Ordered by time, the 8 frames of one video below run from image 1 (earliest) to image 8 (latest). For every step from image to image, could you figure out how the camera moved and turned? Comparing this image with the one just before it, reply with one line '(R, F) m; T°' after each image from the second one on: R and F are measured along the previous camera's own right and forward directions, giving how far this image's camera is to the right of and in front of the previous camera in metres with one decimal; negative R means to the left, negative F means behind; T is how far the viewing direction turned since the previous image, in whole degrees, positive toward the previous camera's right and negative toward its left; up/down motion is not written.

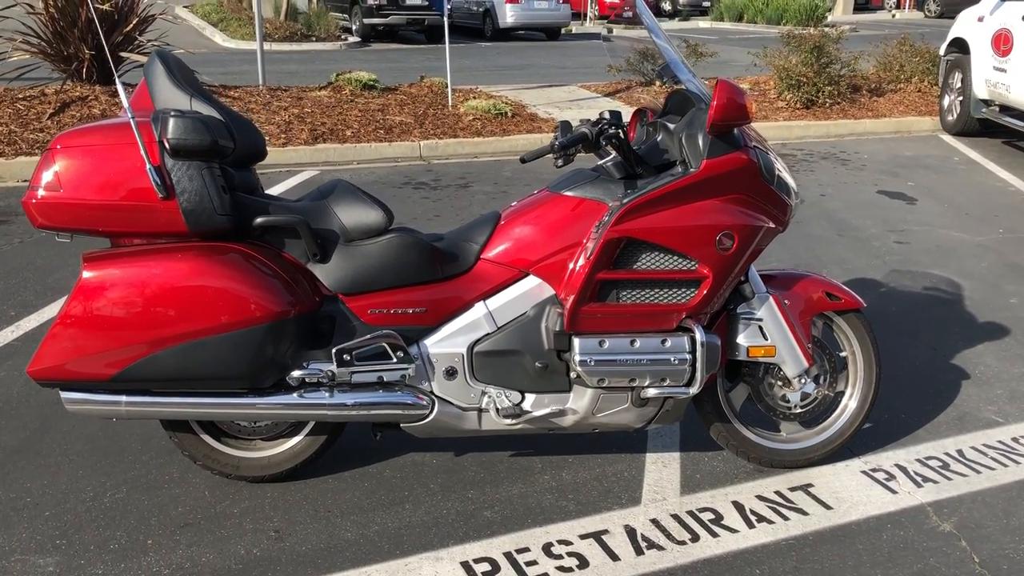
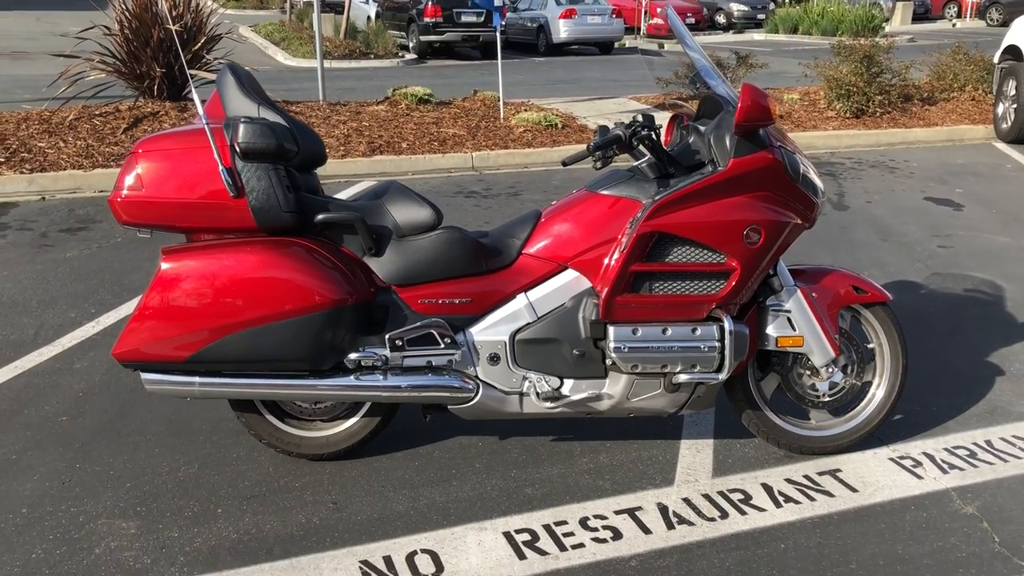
(+0.1, -0.2) m; -3°
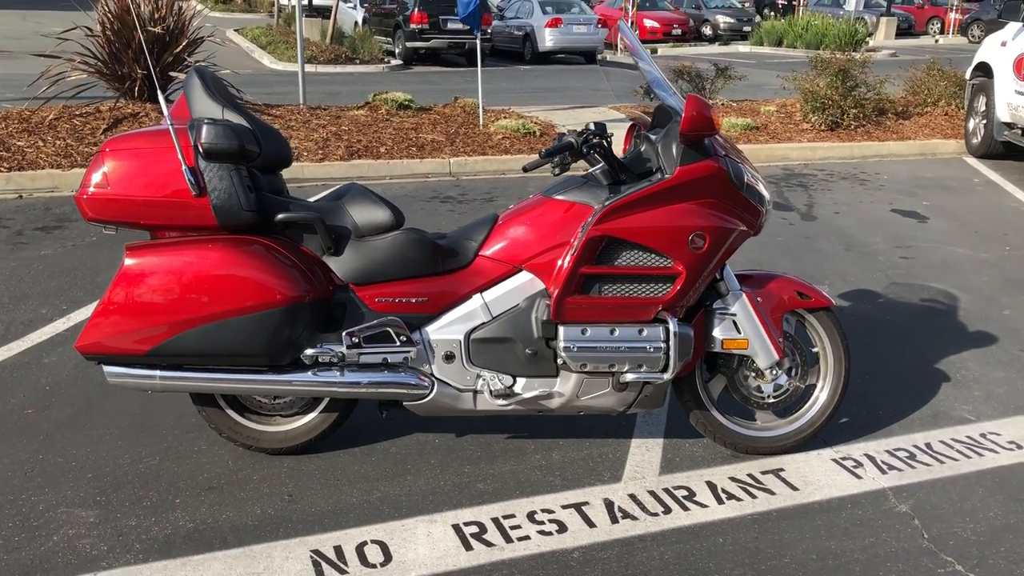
(+0.1, -0.1) m; +1°
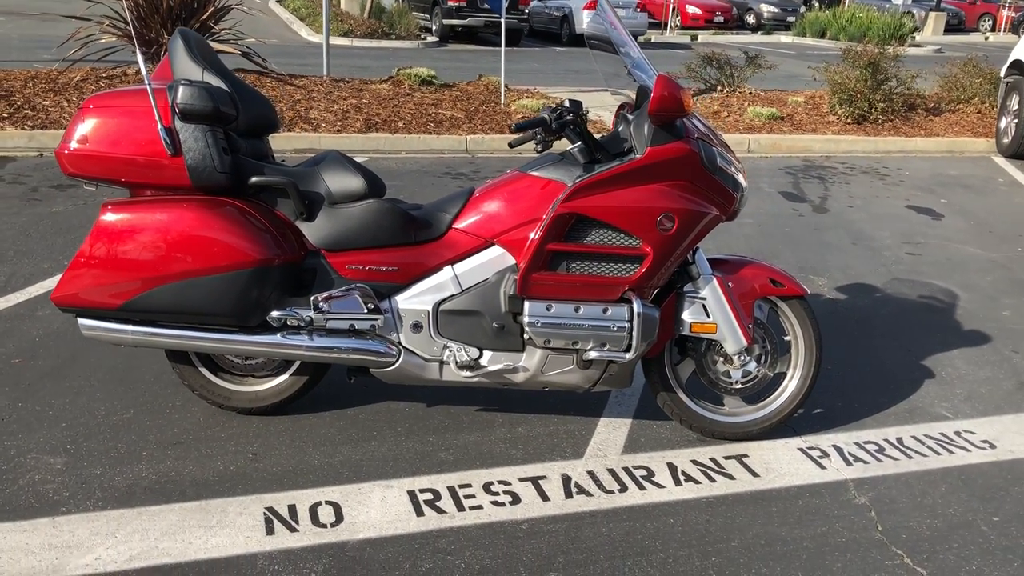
(+0.3, 0.0) m; -2°
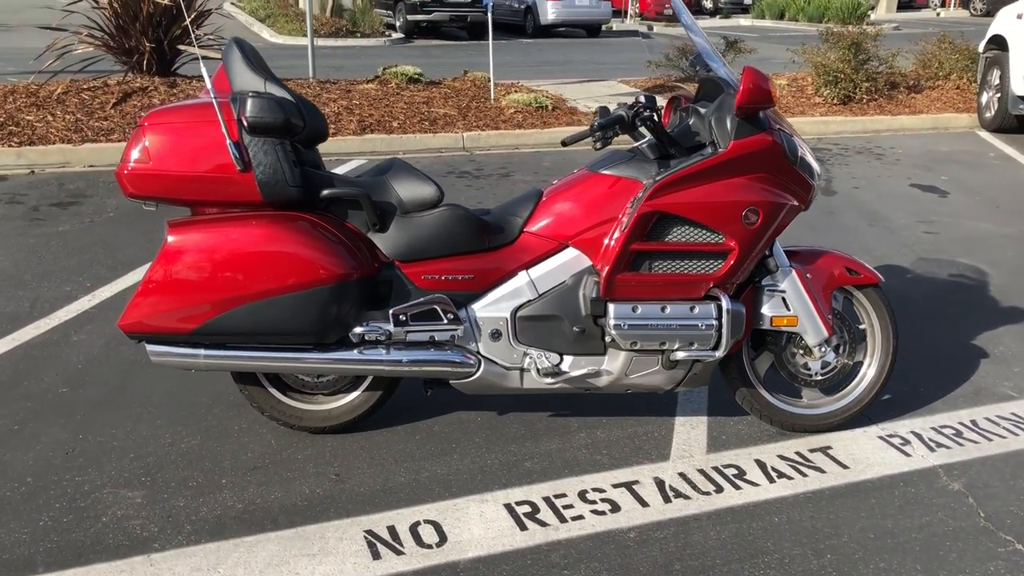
(-0.5, +0.1) m; +2°
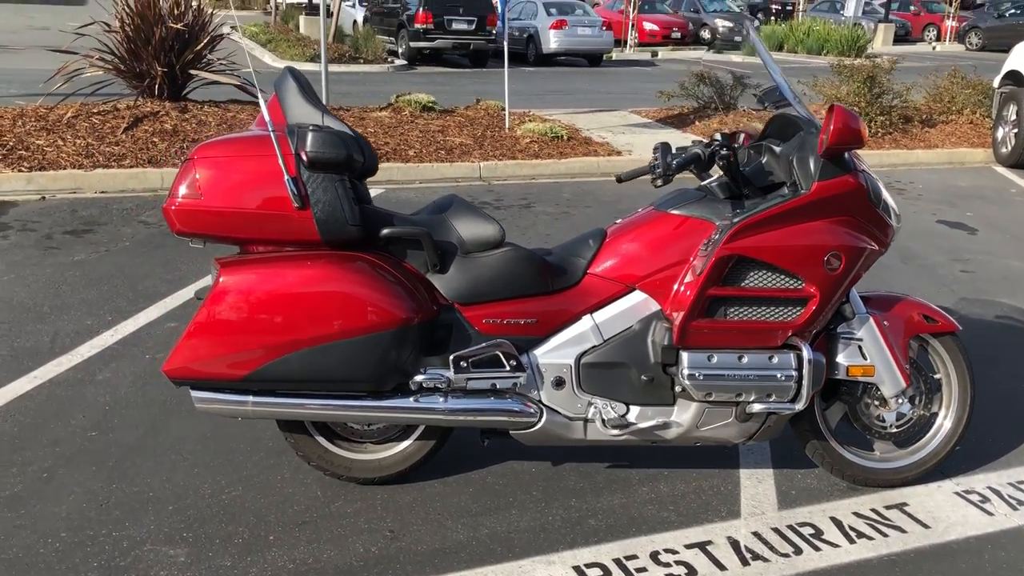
(-0.3, +0.2) m; +1°
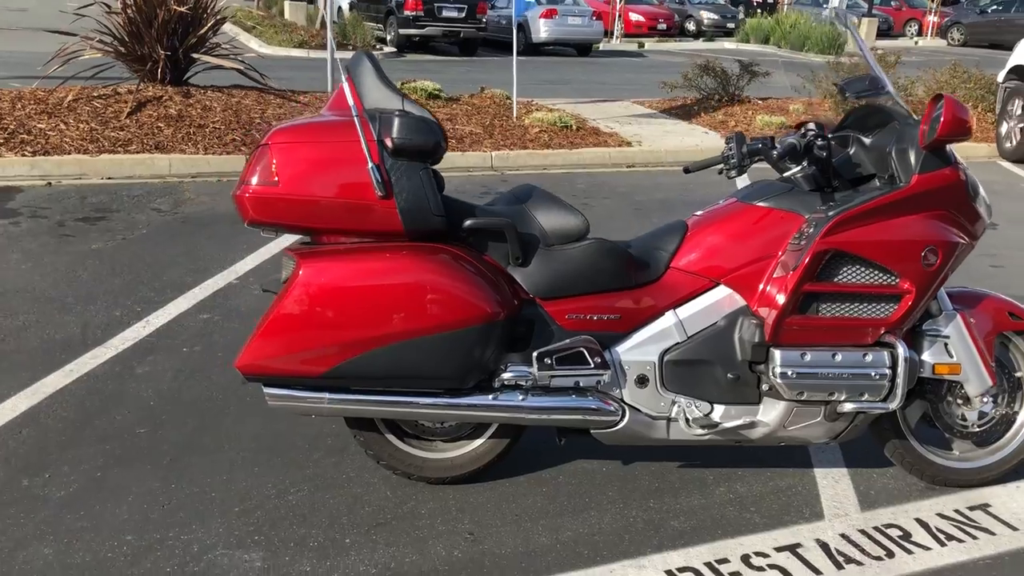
(-0.4, +0.1) m; +2°
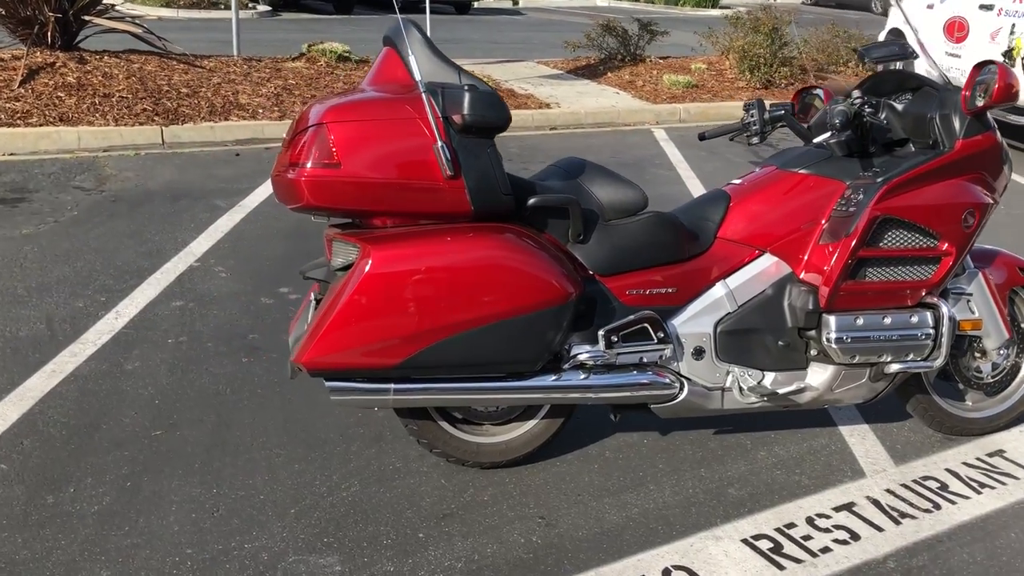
(-0.6, +0.1) m; +8°
